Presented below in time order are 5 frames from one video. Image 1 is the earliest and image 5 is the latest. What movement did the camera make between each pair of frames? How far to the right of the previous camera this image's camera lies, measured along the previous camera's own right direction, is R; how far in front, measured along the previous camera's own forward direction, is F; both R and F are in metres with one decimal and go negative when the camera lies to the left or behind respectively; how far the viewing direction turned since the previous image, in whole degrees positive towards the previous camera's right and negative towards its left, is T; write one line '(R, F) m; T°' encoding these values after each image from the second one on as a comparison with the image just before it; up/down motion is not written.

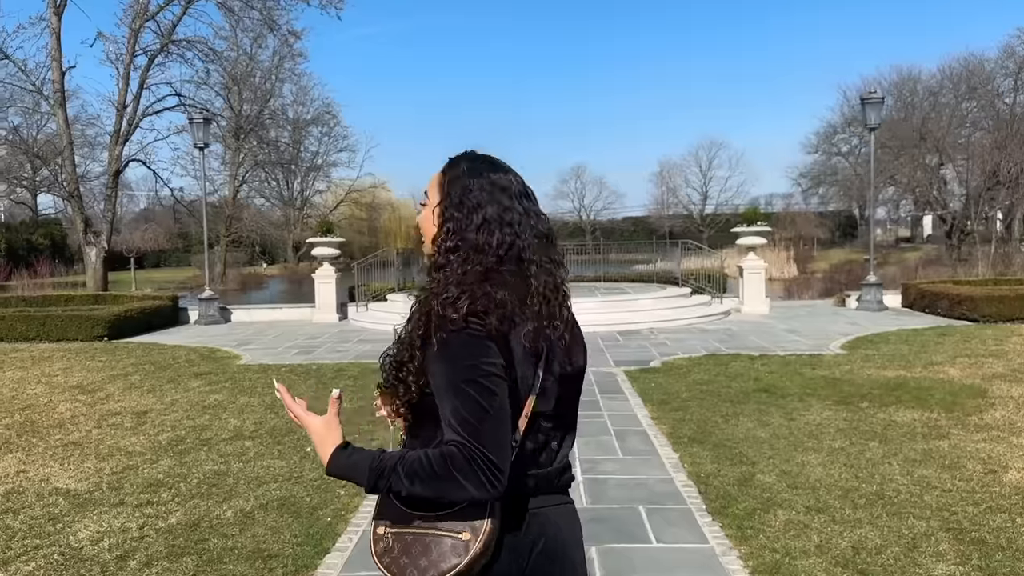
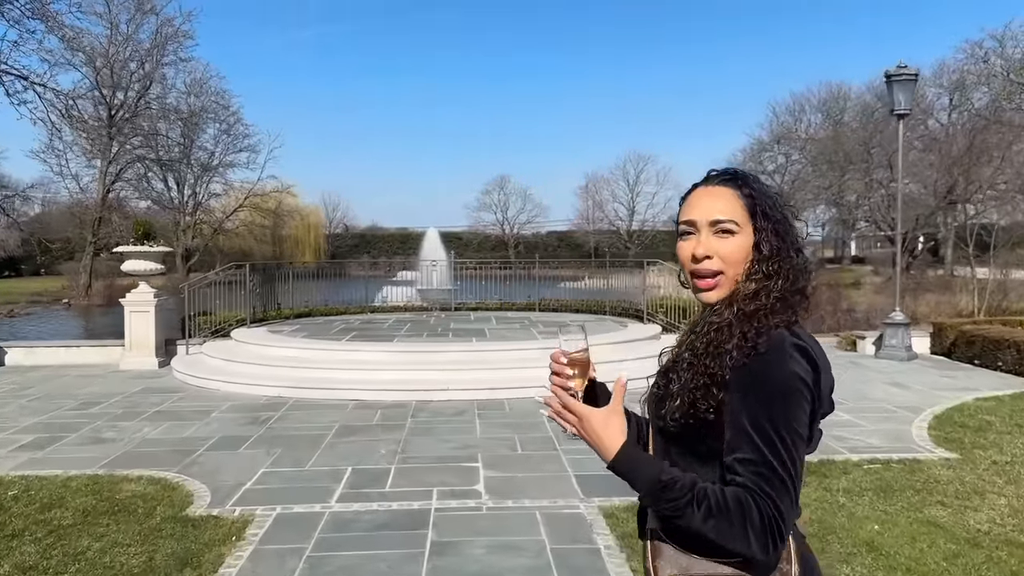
(+0.2, +3.9) m; +5°
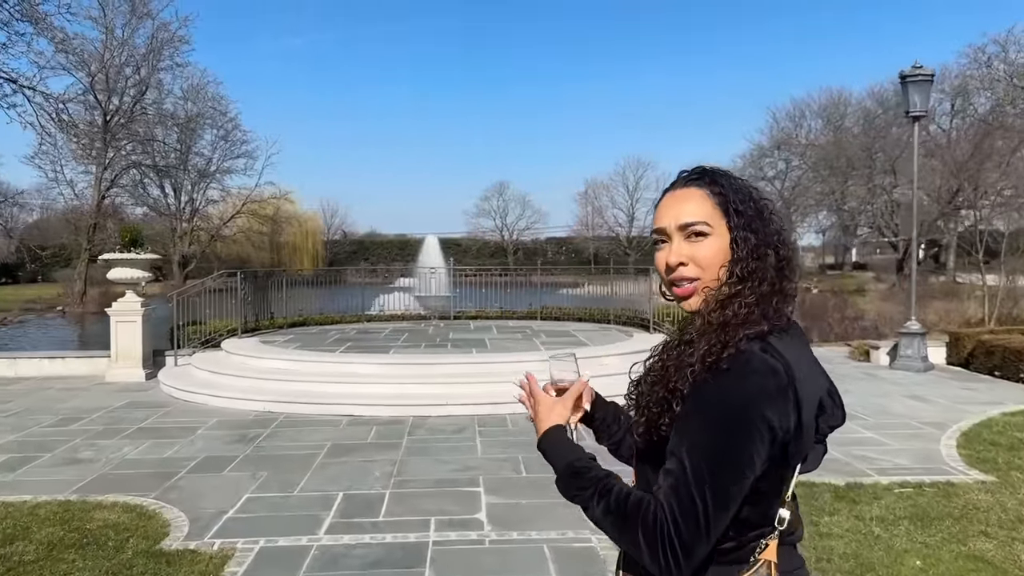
(0.0, +0.4) m; 0°
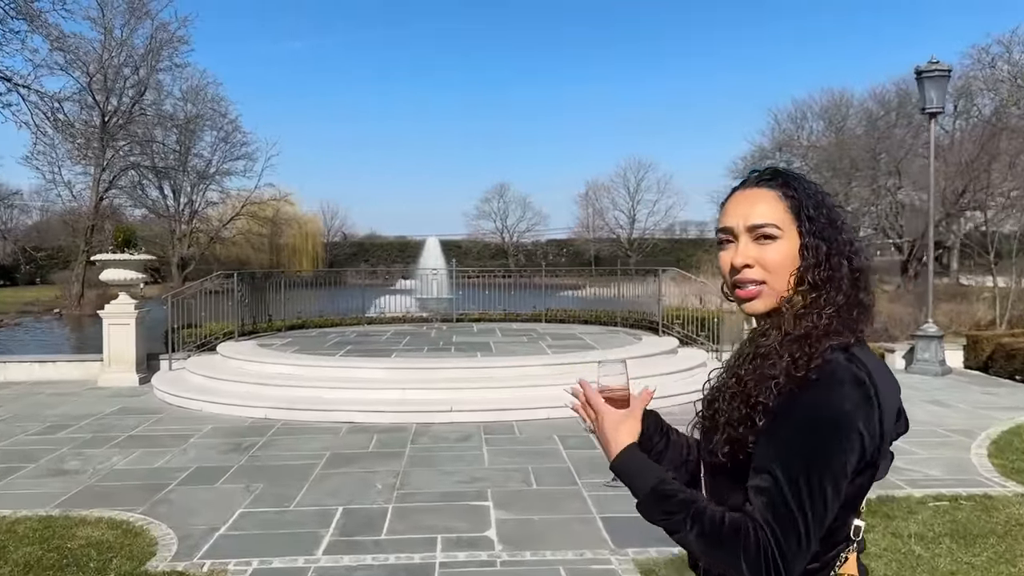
(-0.1, +0.3) m; 0°
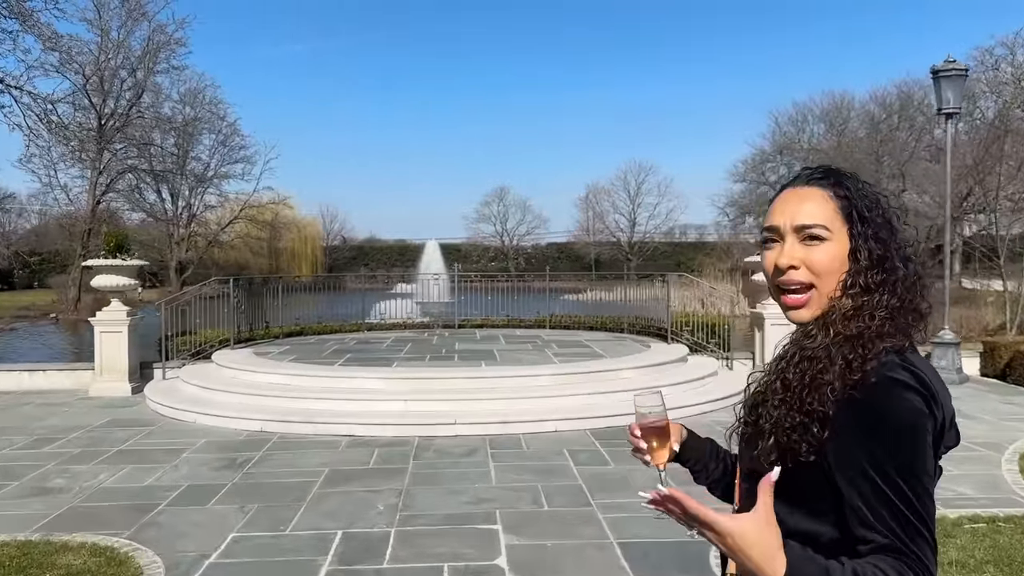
(-0.1, +0.3) m; 0°
